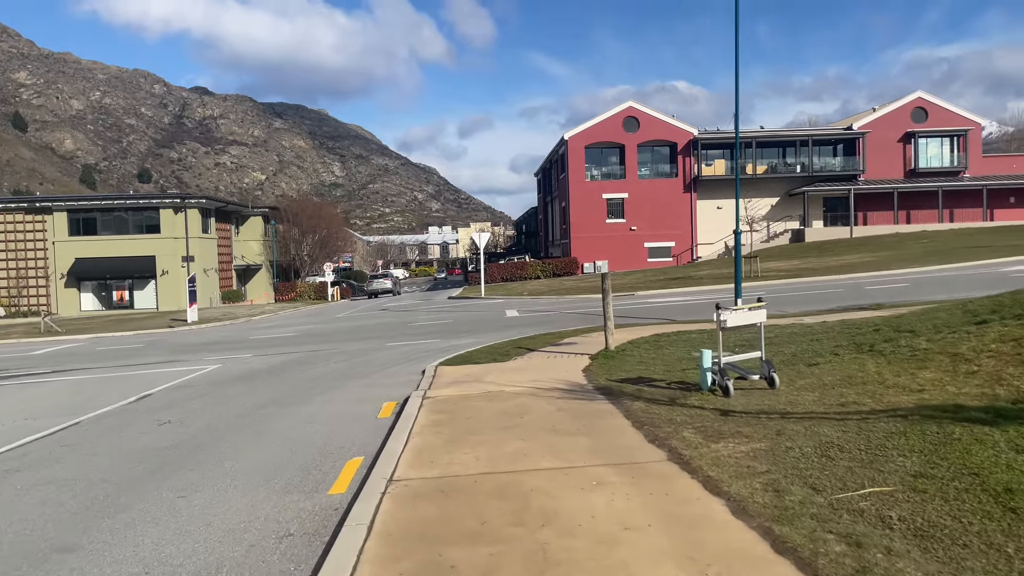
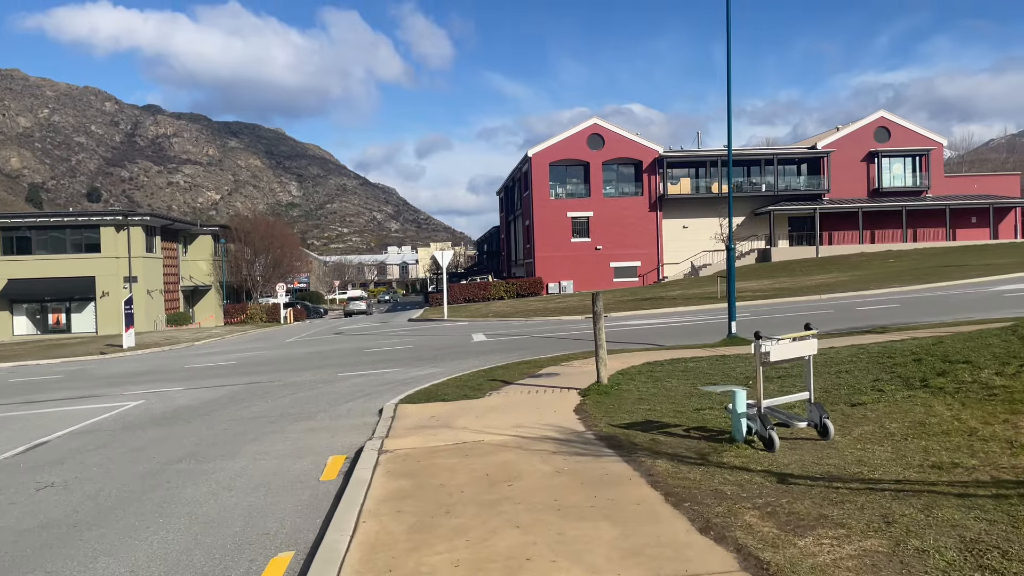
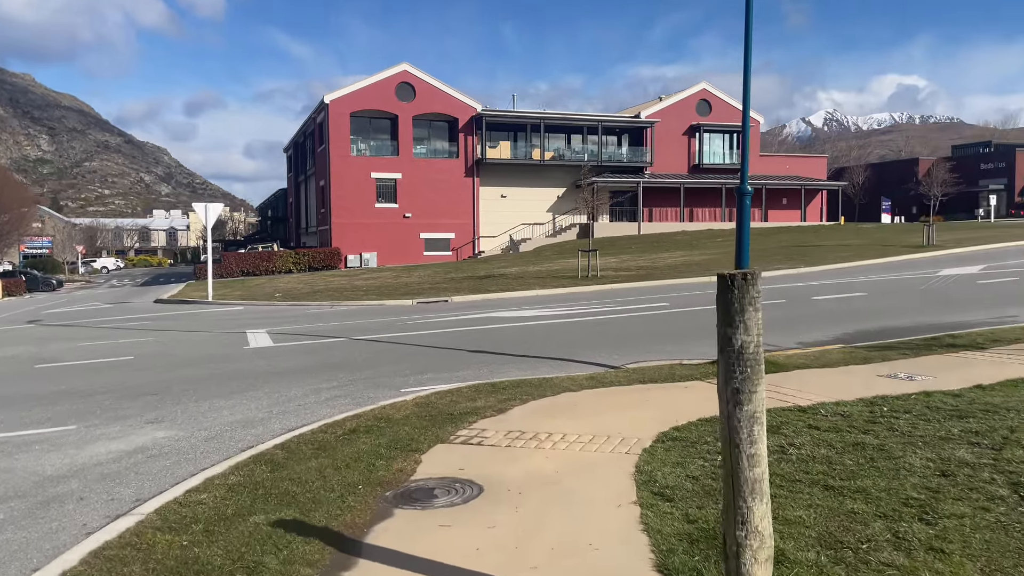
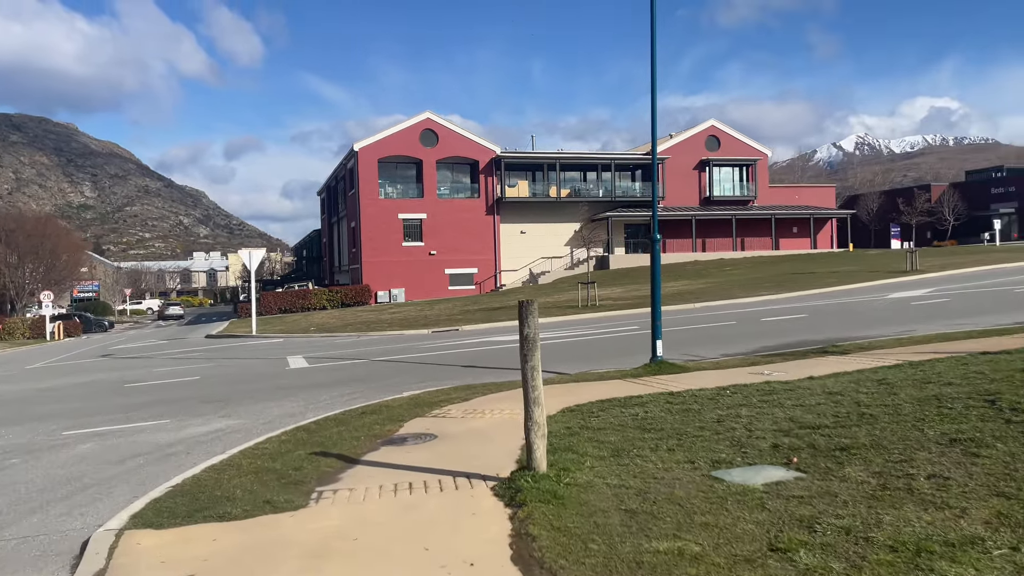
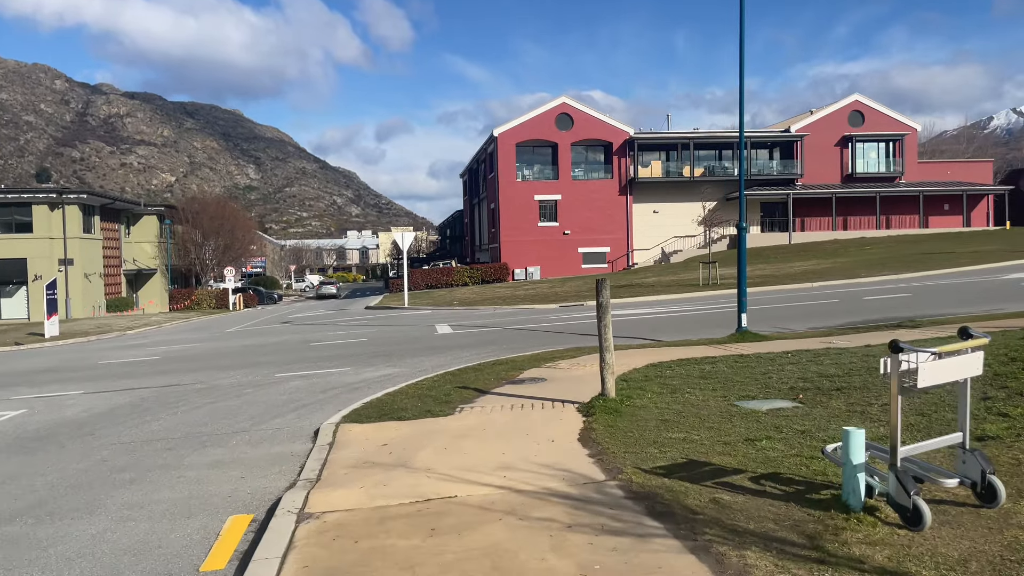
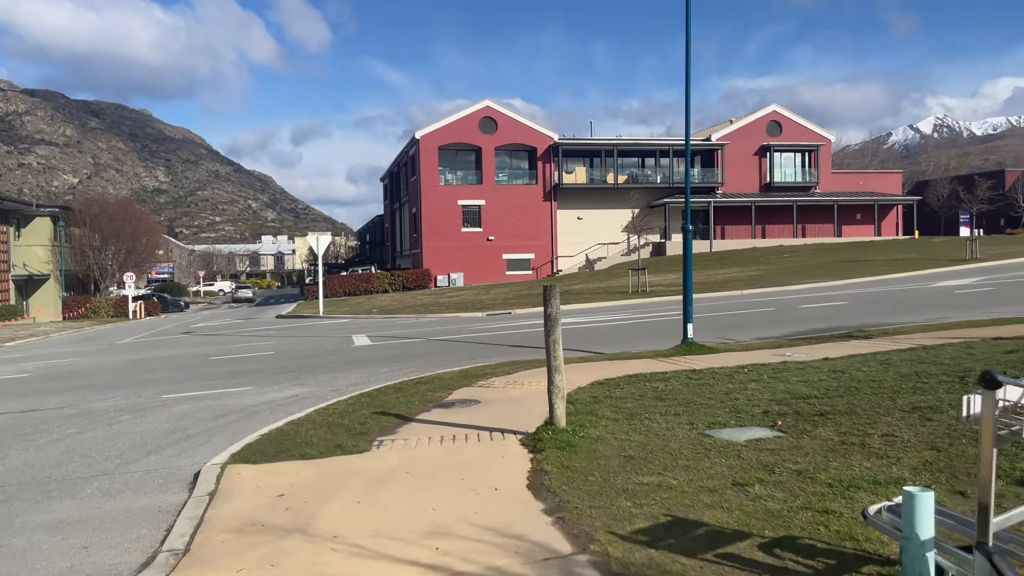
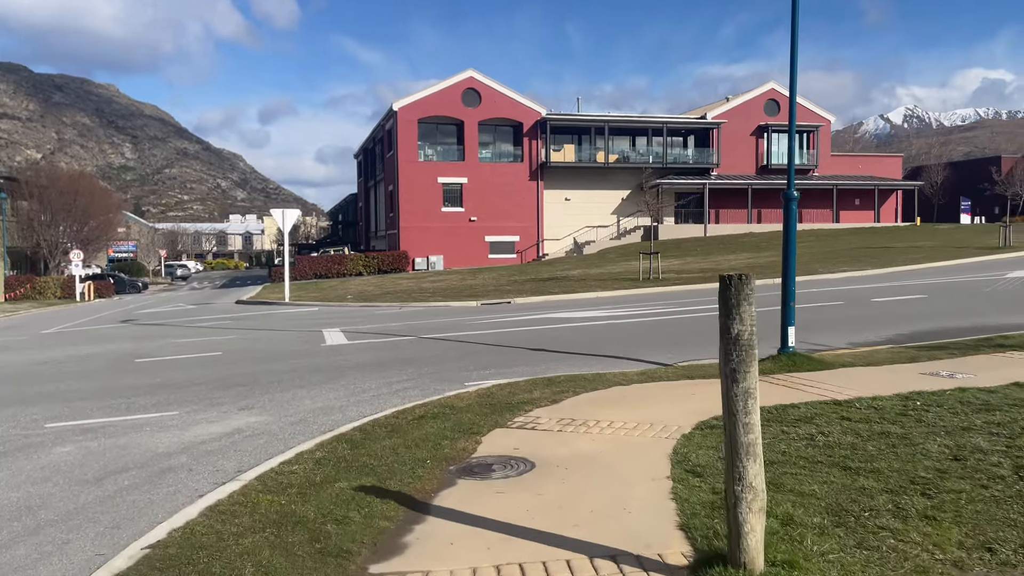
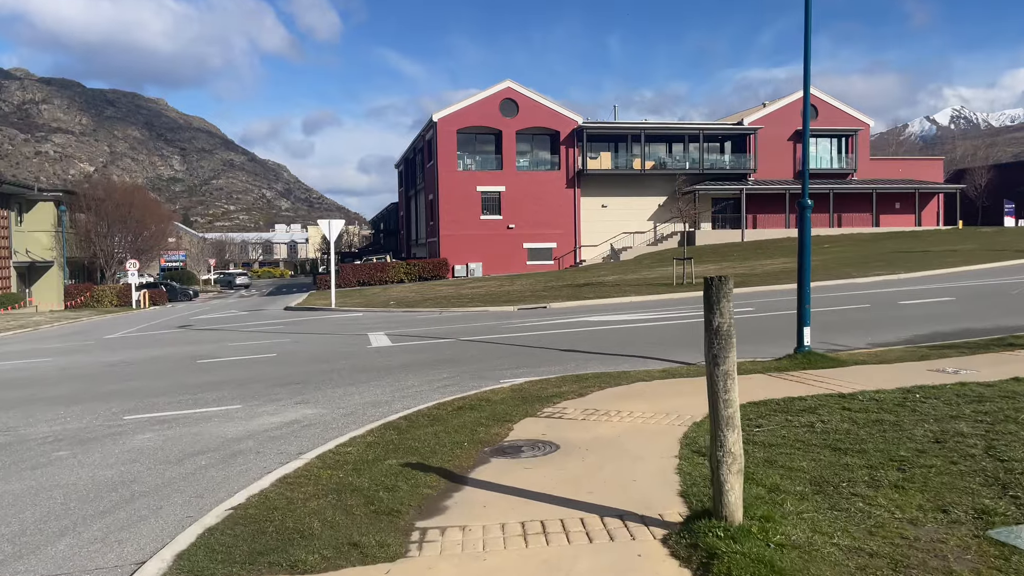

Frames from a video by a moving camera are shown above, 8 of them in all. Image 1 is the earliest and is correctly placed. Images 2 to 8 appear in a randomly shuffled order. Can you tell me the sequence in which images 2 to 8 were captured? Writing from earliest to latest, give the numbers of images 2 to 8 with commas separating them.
2, 5, 6, 4, 8, 7, 3
